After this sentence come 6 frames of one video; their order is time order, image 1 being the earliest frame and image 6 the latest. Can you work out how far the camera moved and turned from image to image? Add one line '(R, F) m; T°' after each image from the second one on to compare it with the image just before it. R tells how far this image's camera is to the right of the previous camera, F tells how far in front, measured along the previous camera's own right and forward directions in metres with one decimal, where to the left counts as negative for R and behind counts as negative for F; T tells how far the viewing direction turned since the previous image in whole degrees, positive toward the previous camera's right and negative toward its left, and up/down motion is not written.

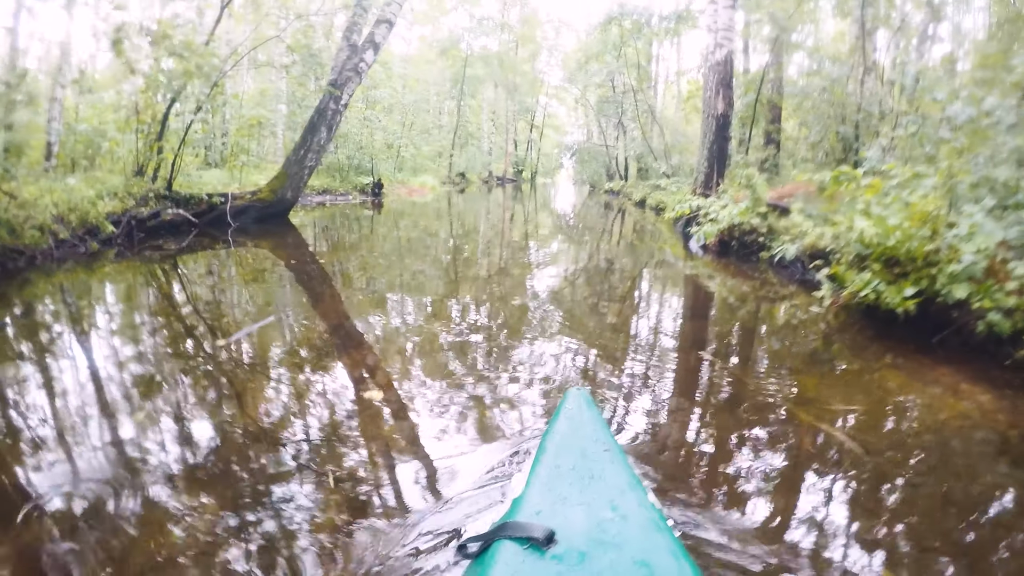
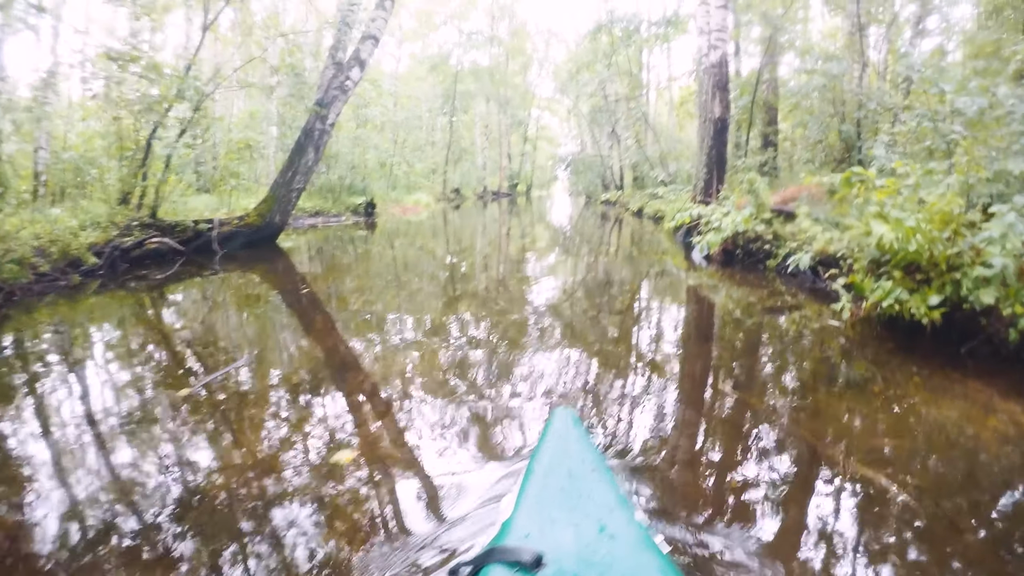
(0.0, +0.1) m; 0°
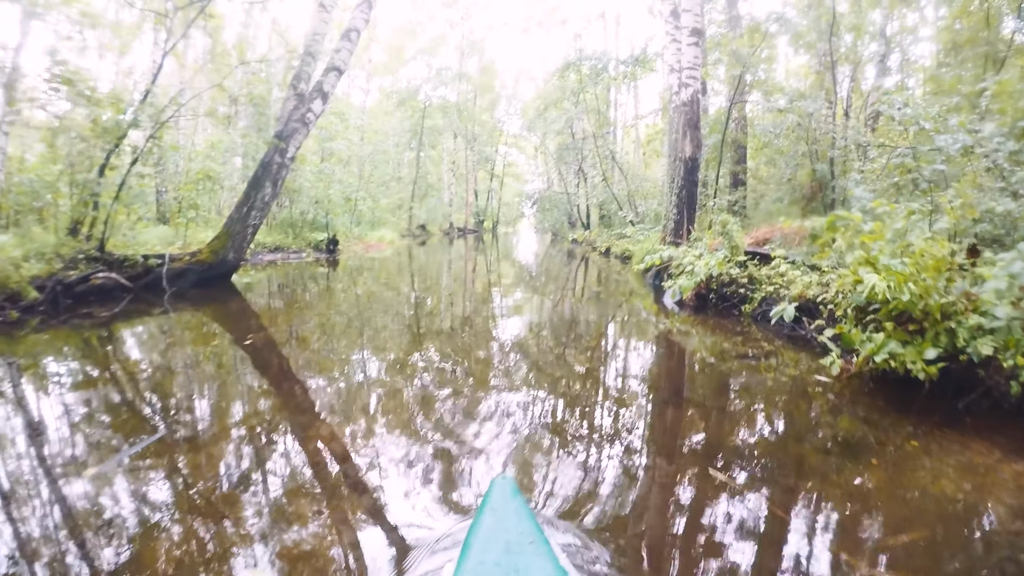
(0.0, +0.1) m; +4°
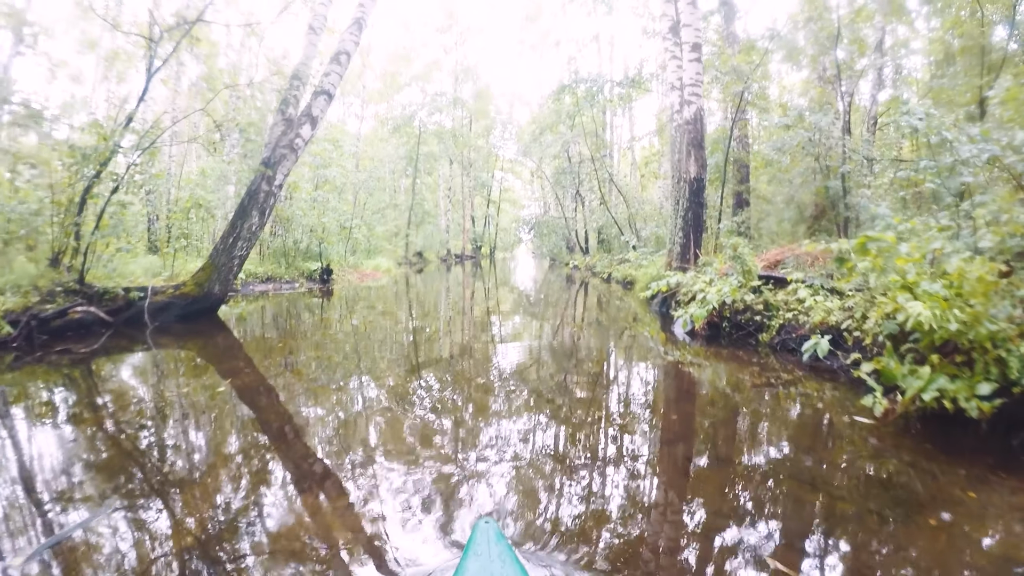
(0.0, +0.2) m; 0°
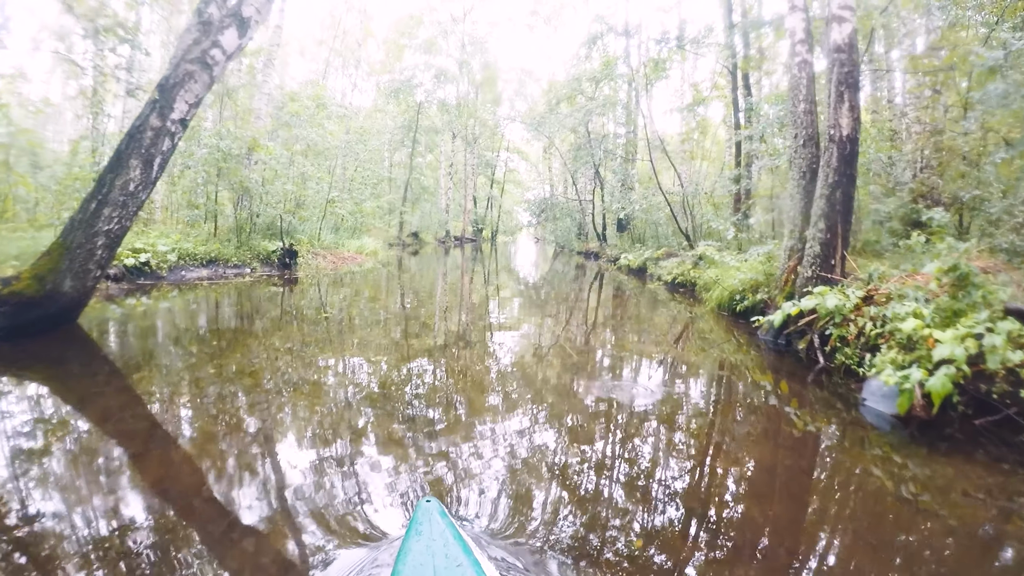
(-0.2, +1.2) m; 0°
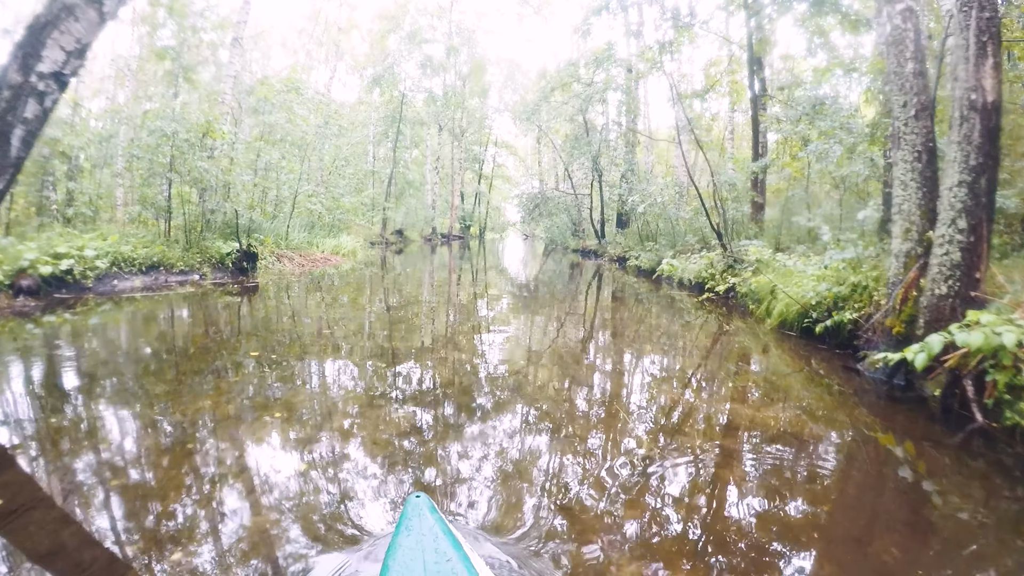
(-0.1, +0.6) m; +2°
